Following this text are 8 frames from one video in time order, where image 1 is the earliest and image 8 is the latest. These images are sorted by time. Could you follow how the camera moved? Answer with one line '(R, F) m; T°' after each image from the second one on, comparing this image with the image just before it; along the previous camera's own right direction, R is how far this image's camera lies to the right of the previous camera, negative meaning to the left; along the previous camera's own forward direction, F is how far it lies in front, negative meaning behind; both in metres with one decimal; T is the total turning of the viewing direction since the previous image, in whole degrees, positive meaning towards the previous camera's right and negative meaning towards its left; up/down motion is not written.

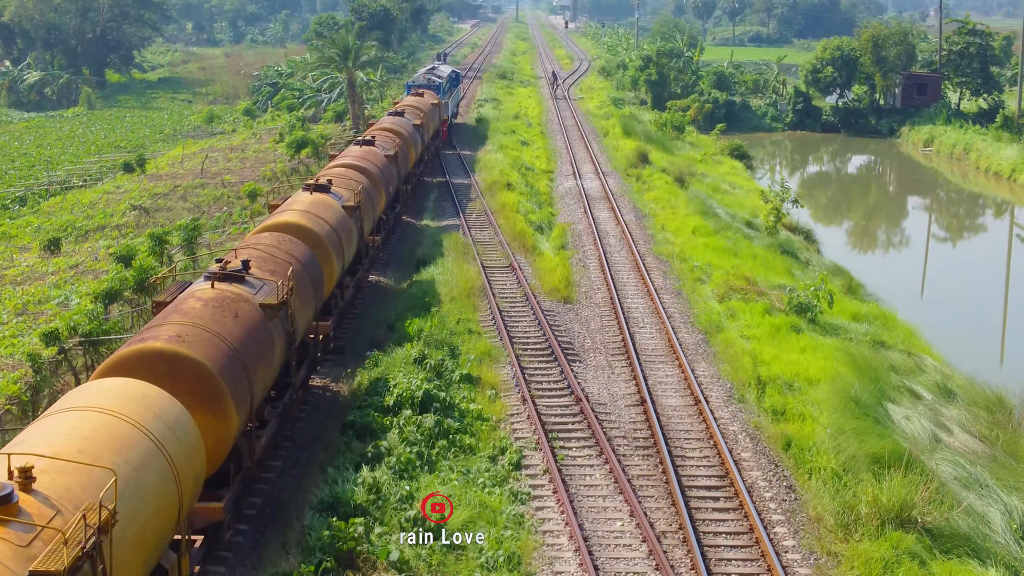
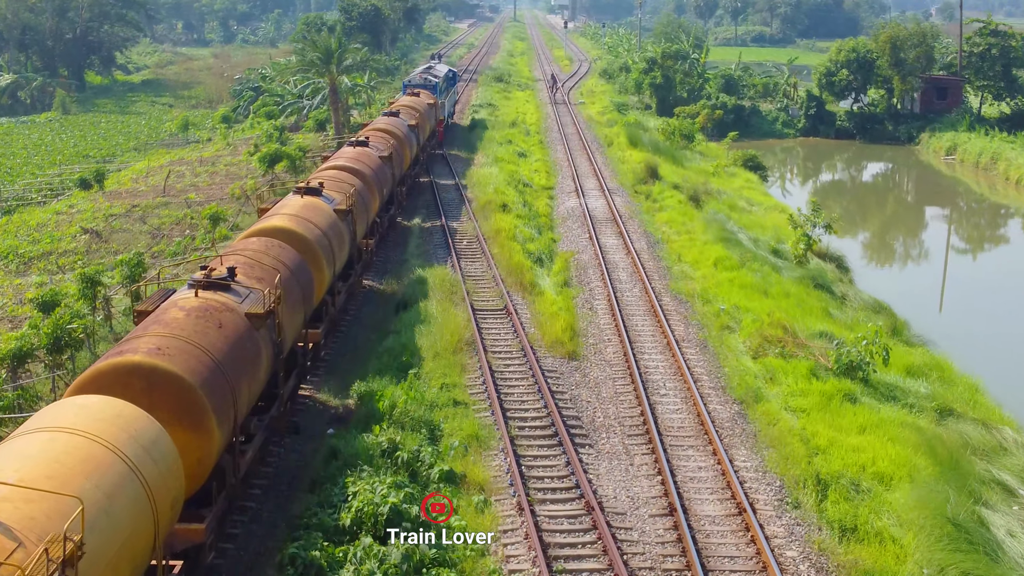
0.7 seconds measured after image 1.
(0.0, +2.9) m; 0°
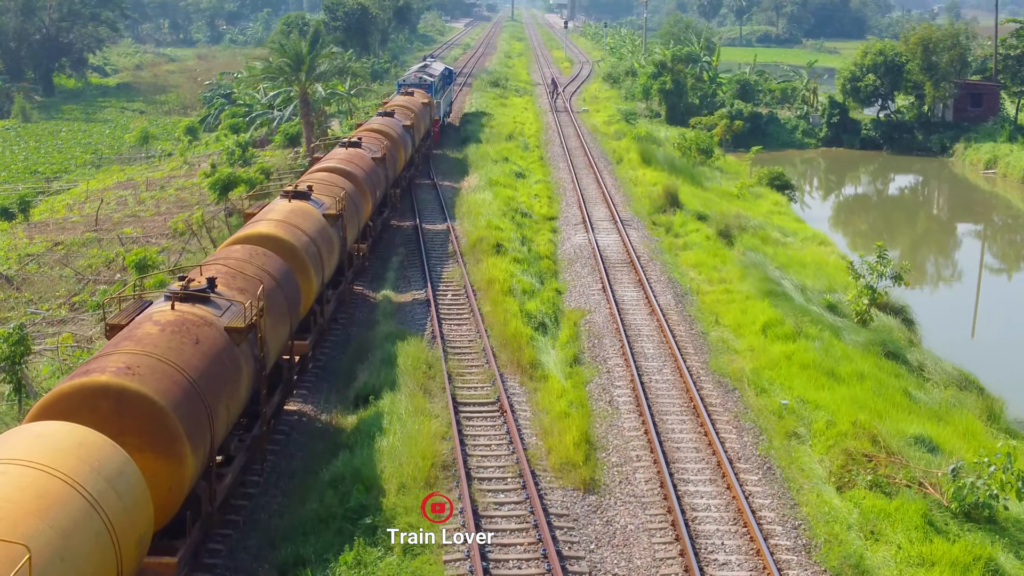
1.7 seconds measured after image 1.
(0.0, +4.1) m; 0°
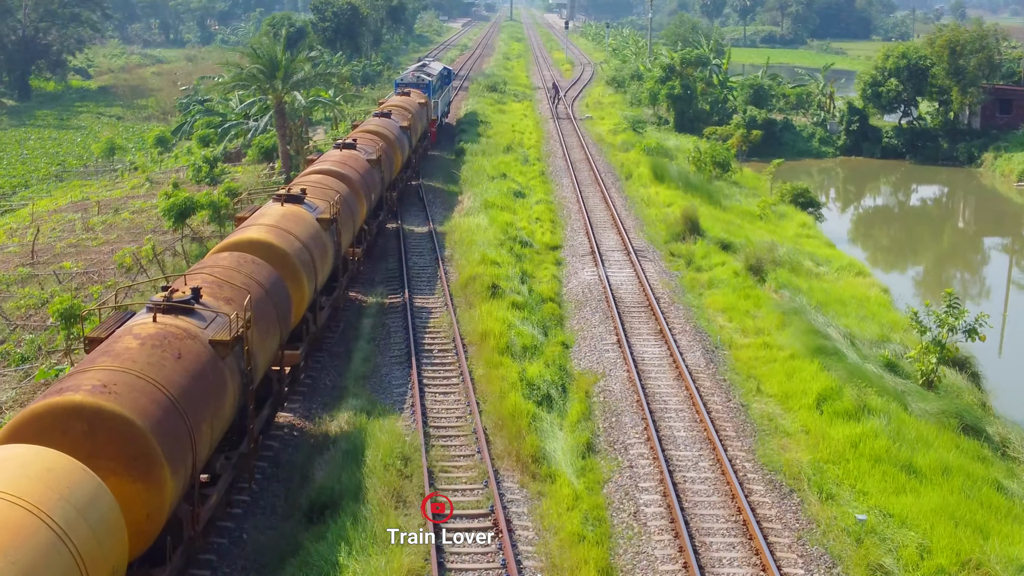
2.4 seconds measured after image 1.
(0.0, +2.9) m; 0°
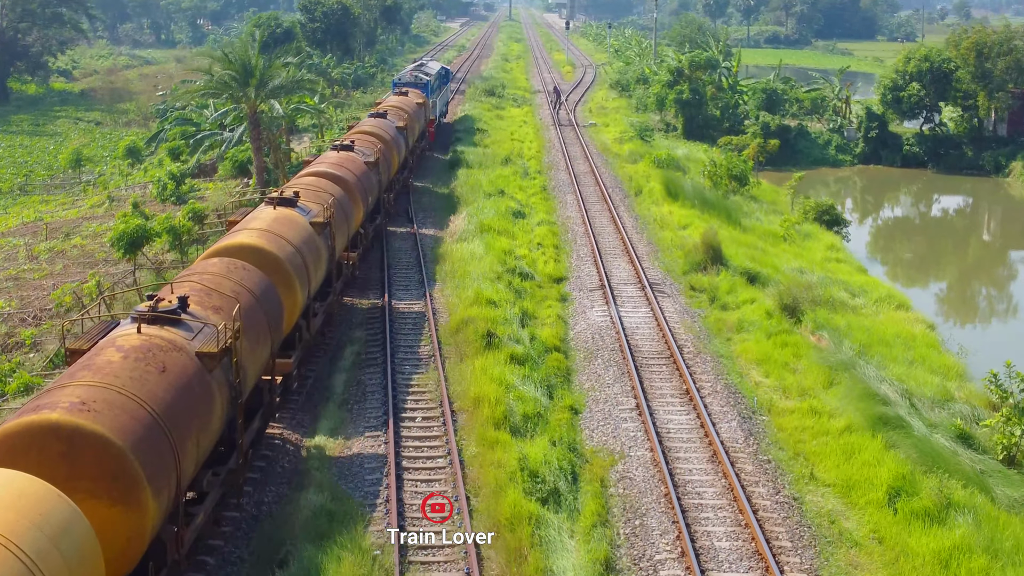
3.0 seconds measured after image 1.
(0.0, +2.5) m; 0°
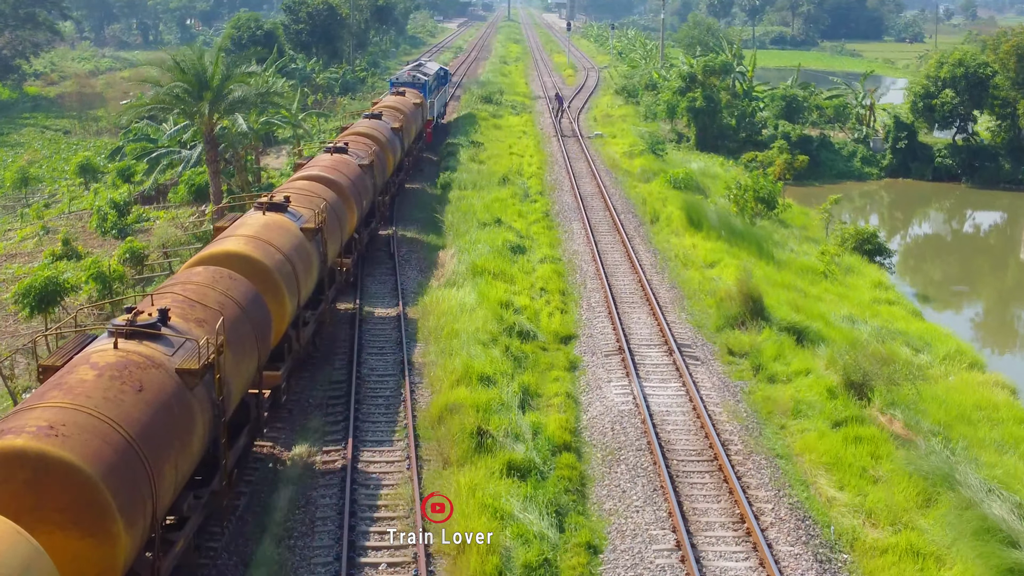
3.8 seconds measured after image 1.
(0.0, +3.3) m; 0°
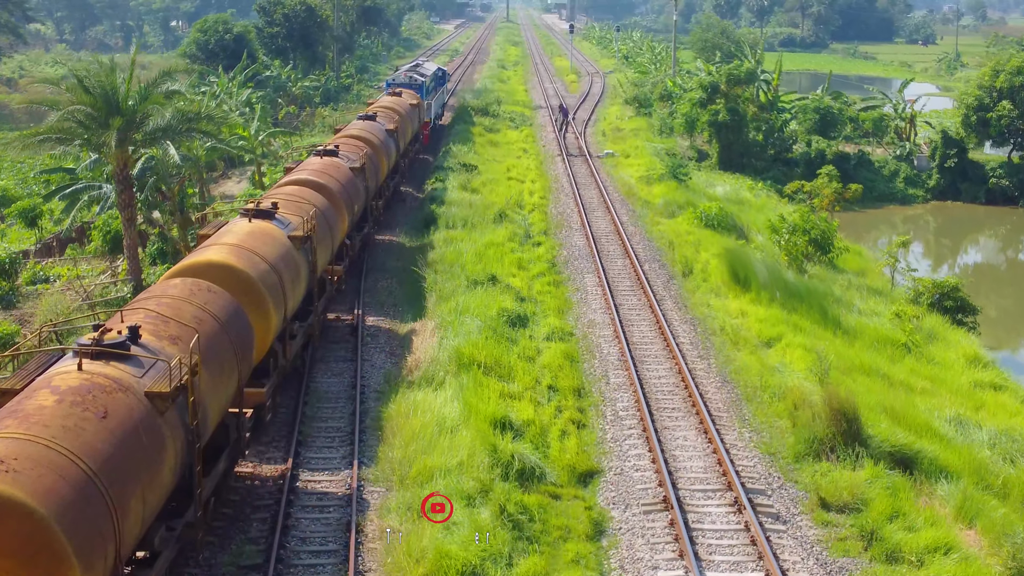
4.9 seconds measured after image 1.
(0.0, +4.5) m; 0°
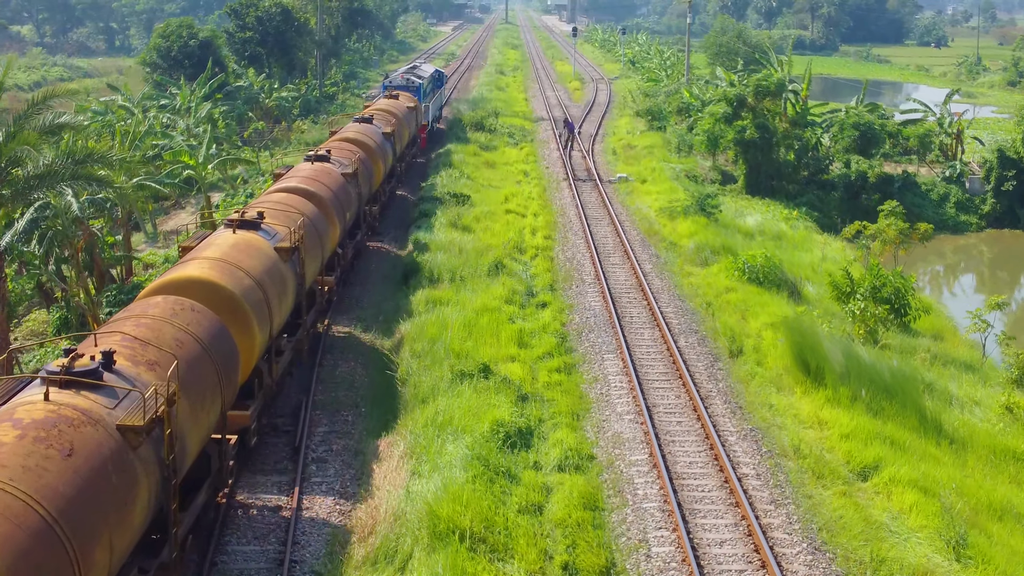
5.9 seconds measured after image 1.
(0.0, +4.1) m; 0°
